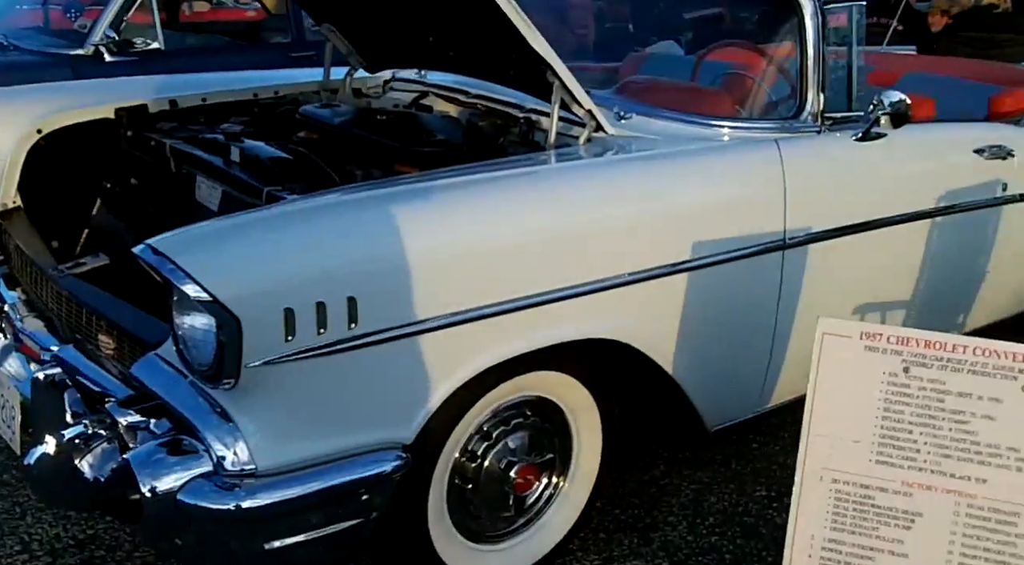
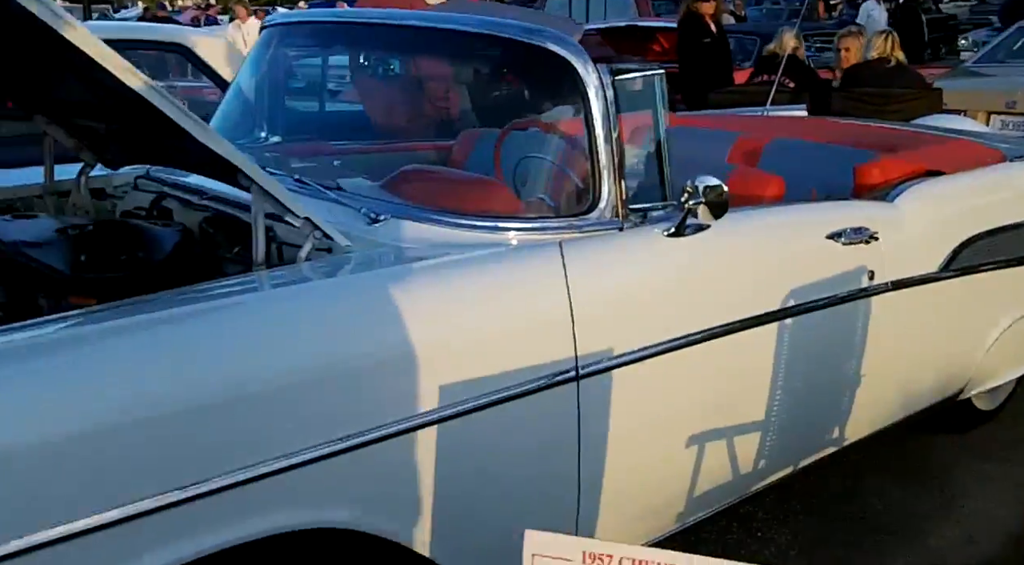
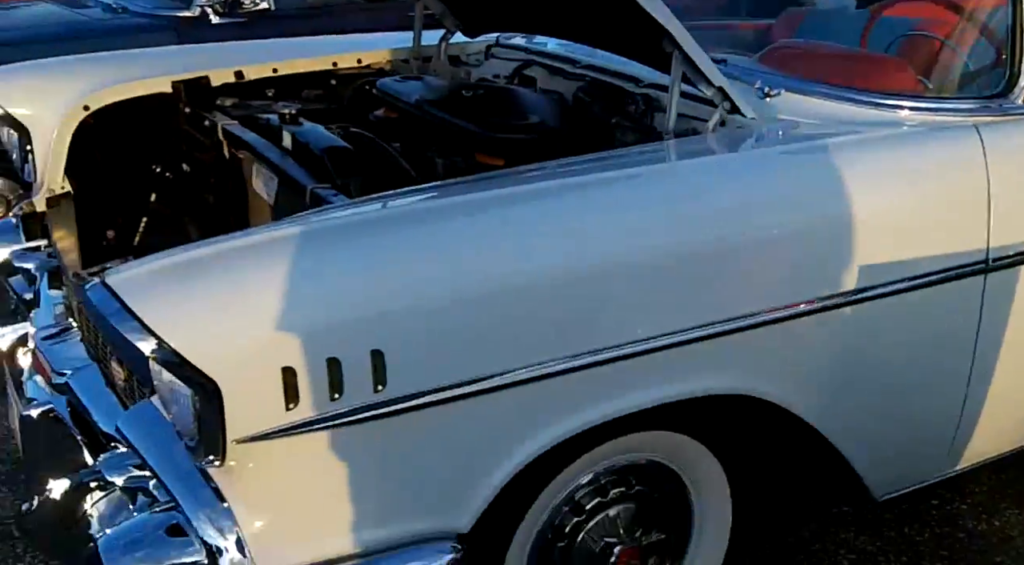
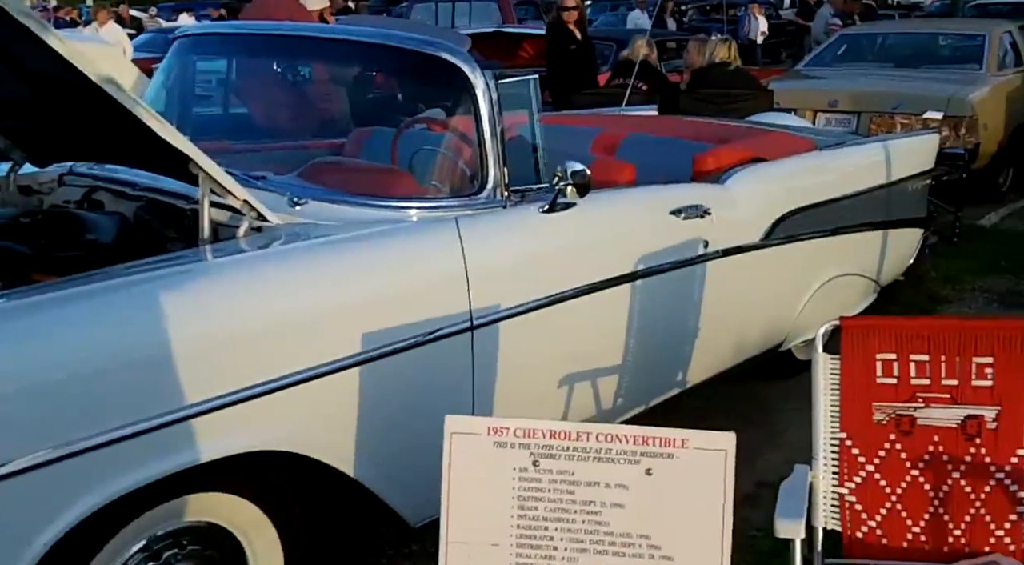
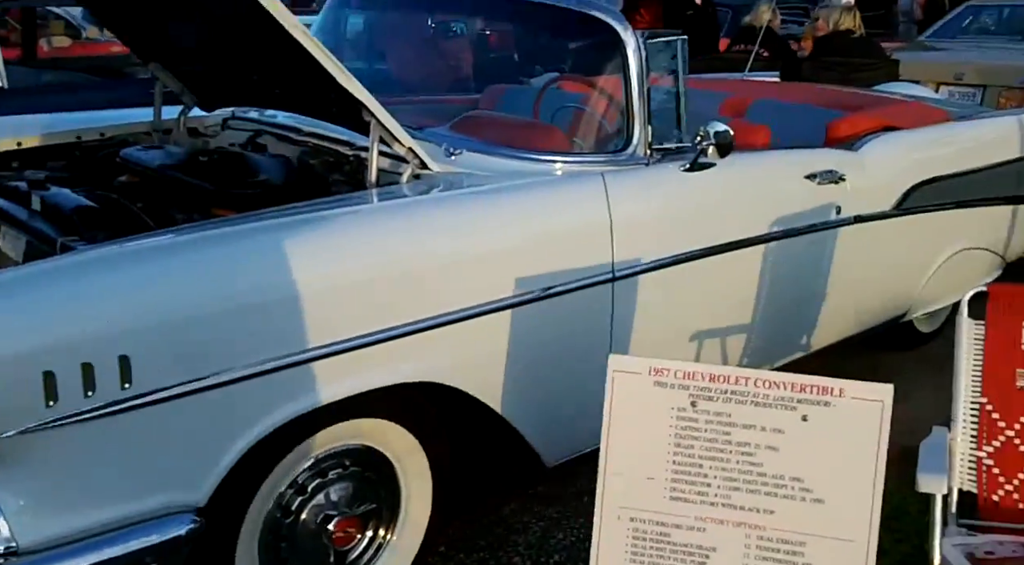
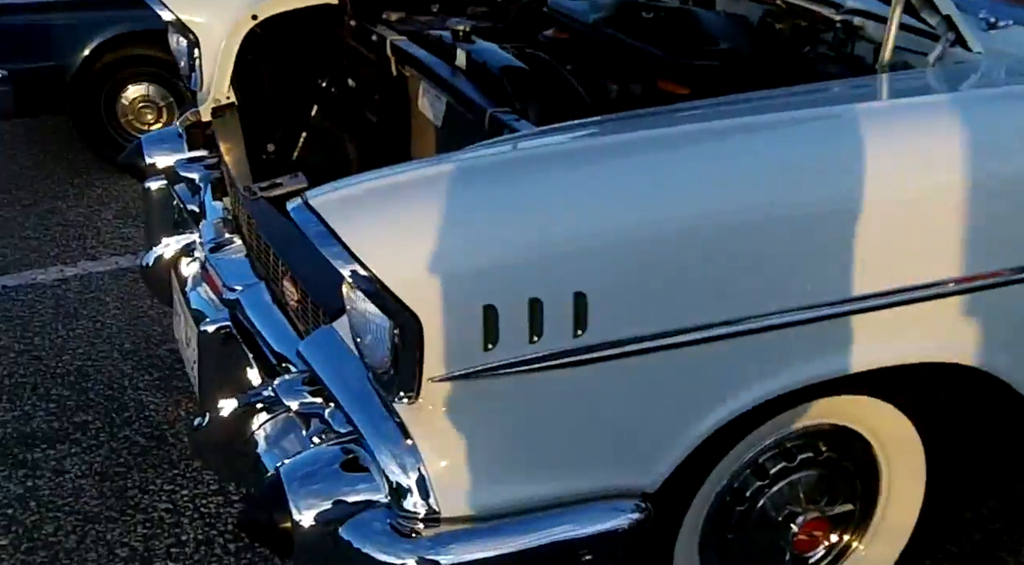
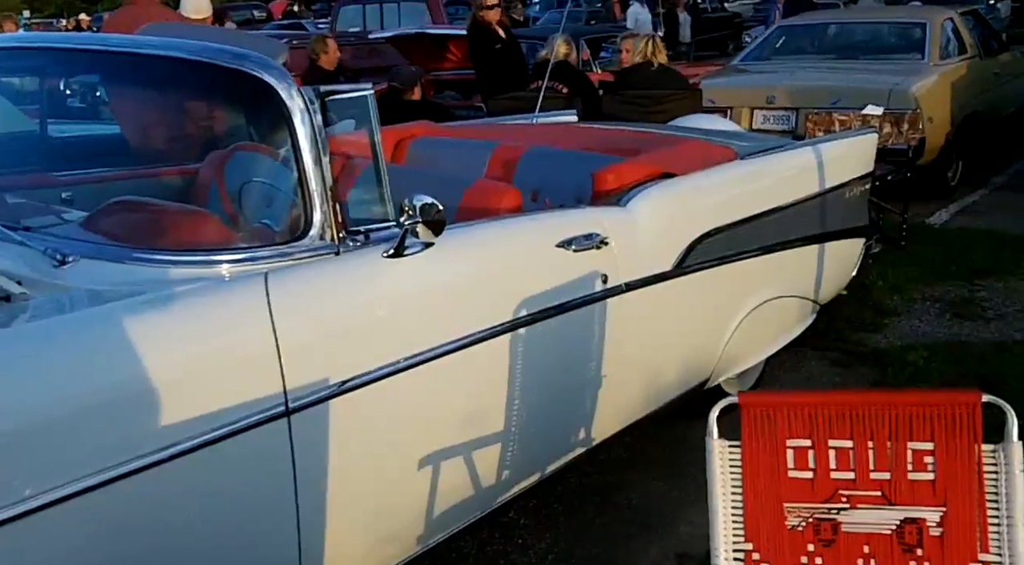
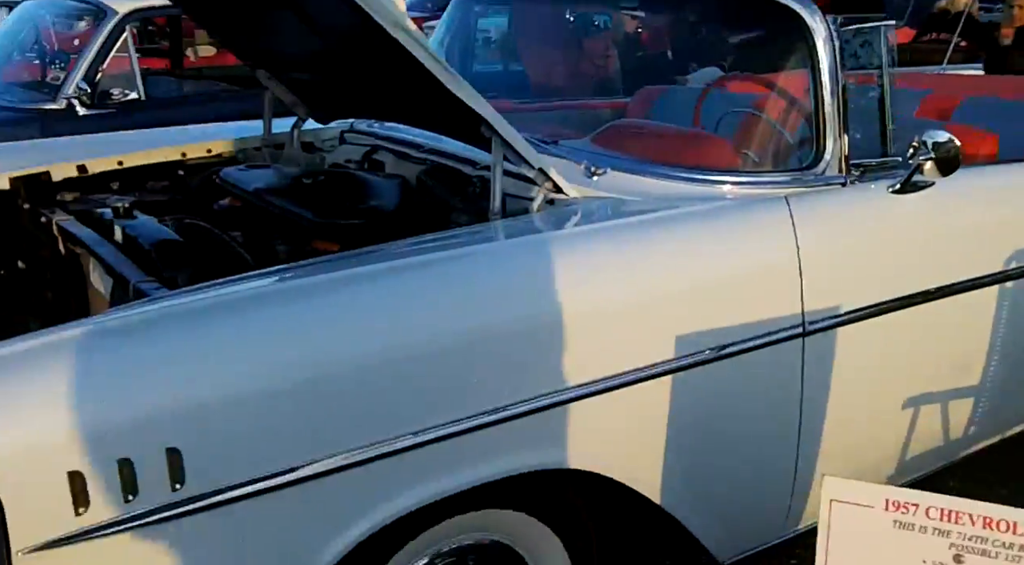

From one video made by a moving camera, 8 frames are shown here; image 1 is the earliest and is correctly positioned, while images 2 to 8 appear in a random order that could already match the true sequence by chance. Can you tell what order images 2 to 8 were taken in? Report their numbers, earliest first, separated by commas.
5, 4, 7, 2, 8, 3, 6
